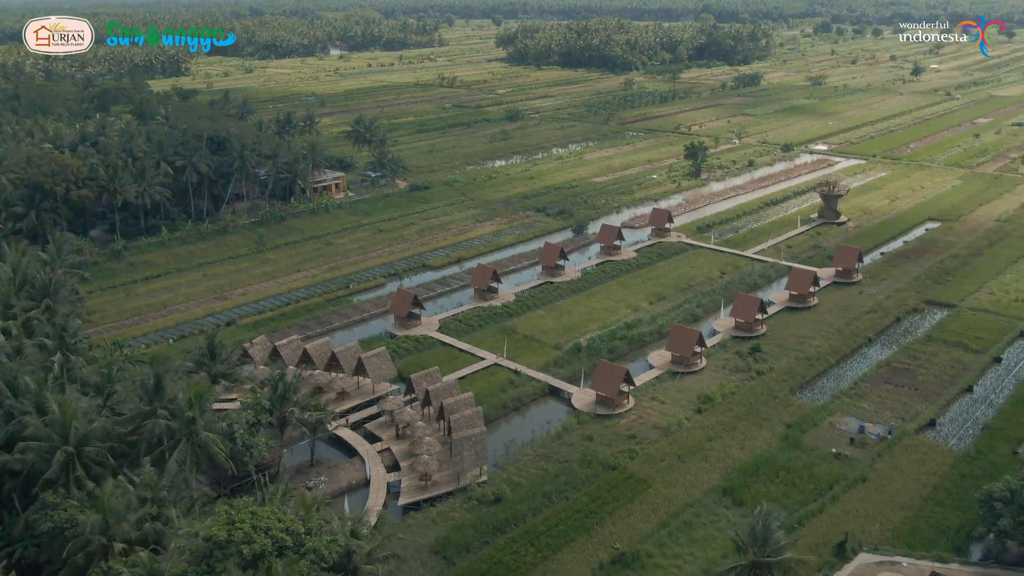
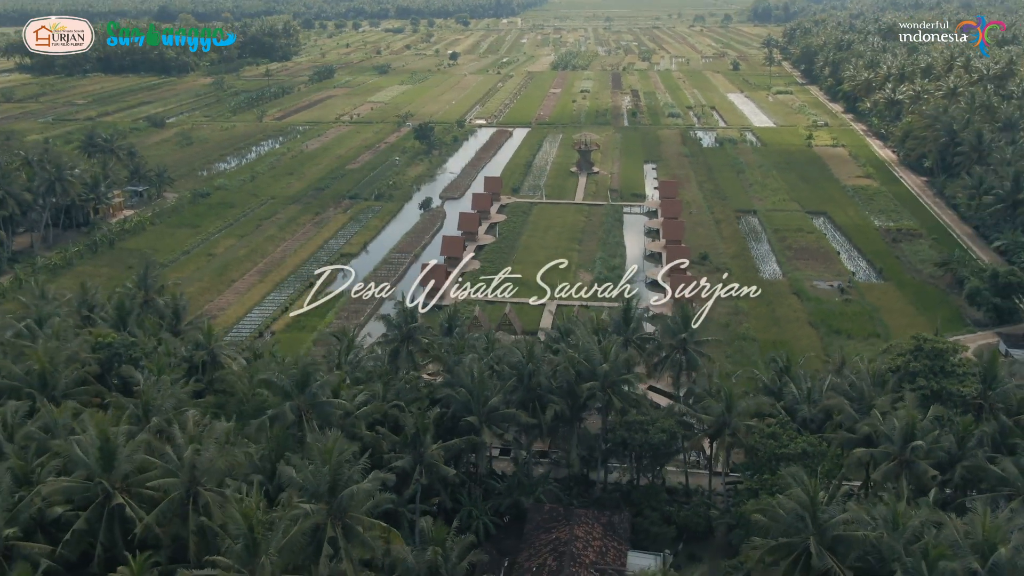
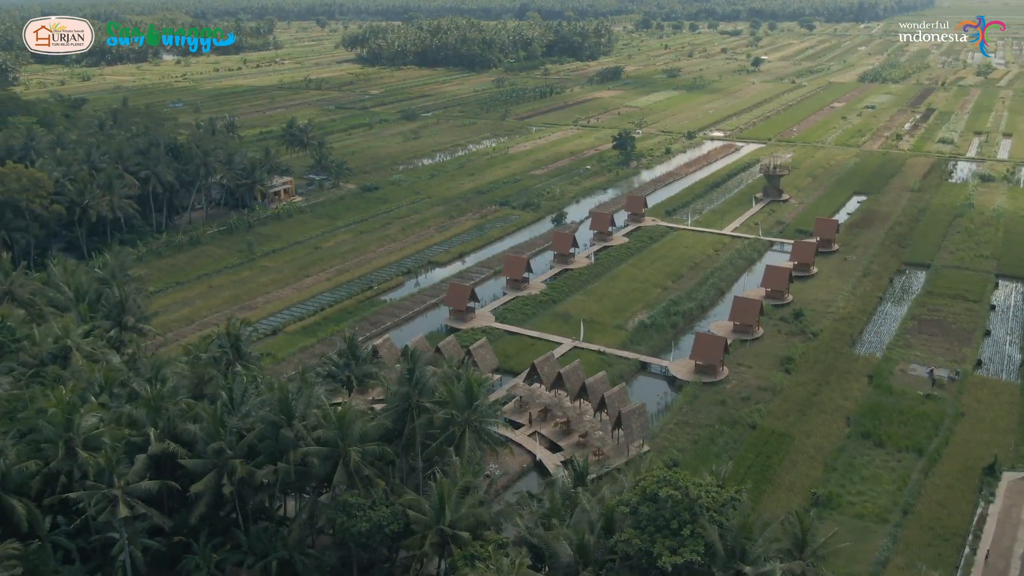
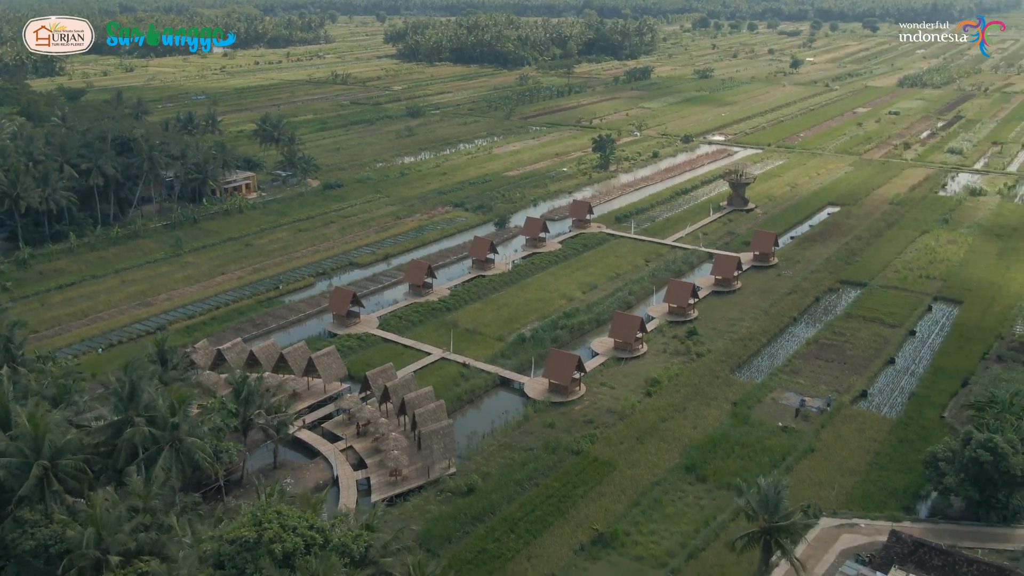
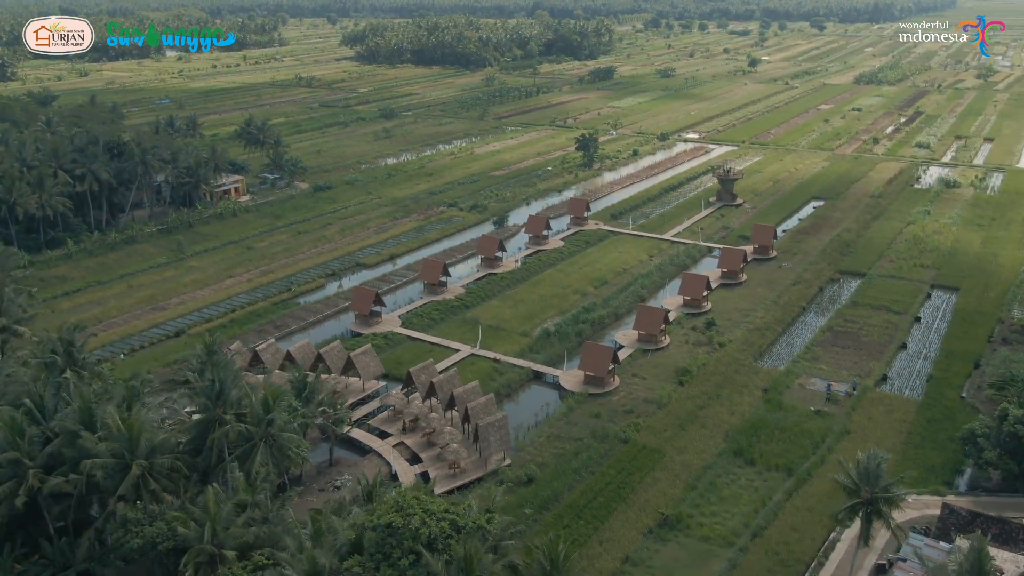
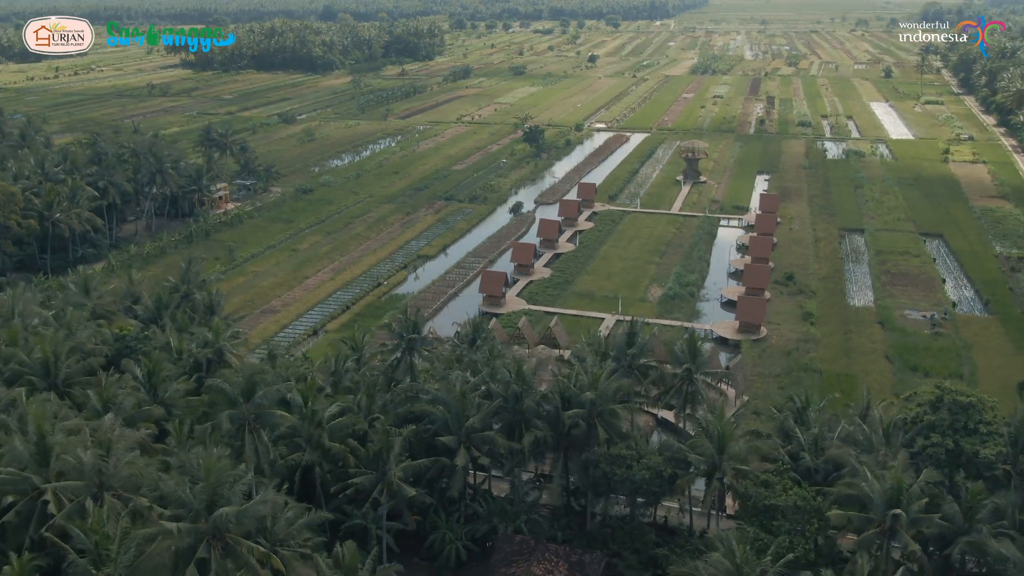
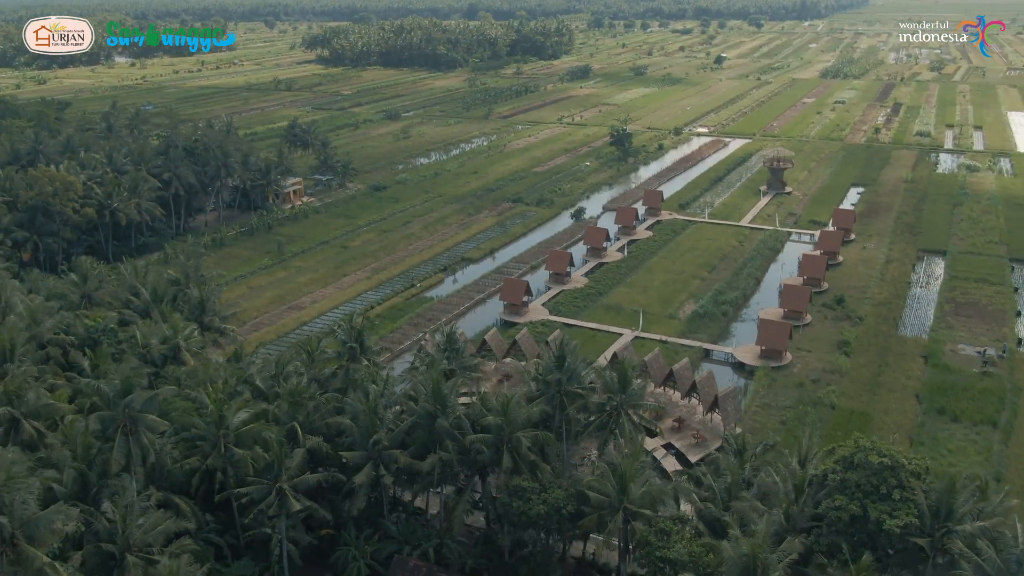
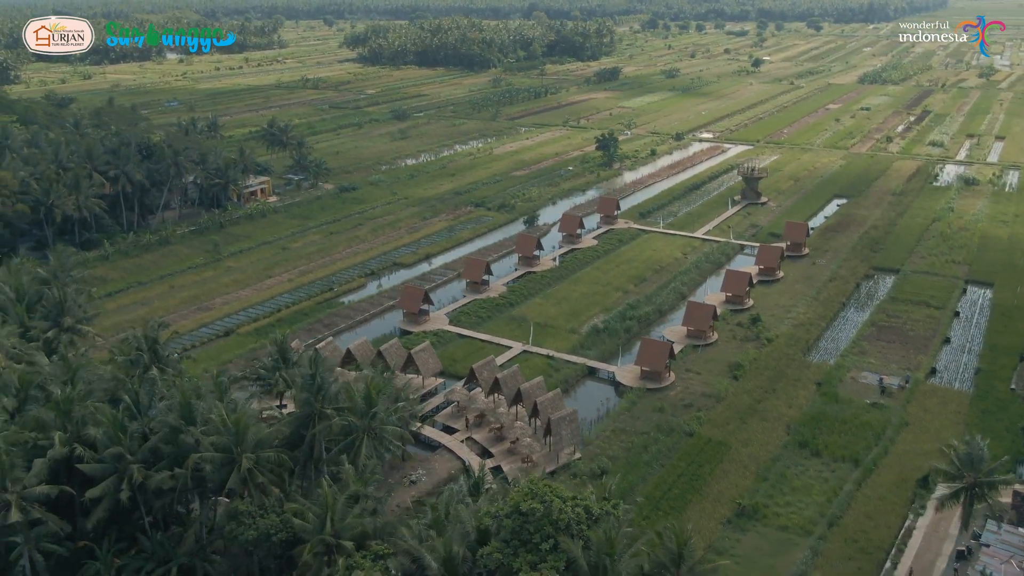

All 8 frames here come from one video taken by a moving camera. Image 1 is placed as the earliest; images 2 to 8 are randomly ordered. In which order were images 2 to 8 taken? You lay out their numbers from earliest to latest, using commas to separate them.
4, 5, 8, 3, 7, 6, 2
